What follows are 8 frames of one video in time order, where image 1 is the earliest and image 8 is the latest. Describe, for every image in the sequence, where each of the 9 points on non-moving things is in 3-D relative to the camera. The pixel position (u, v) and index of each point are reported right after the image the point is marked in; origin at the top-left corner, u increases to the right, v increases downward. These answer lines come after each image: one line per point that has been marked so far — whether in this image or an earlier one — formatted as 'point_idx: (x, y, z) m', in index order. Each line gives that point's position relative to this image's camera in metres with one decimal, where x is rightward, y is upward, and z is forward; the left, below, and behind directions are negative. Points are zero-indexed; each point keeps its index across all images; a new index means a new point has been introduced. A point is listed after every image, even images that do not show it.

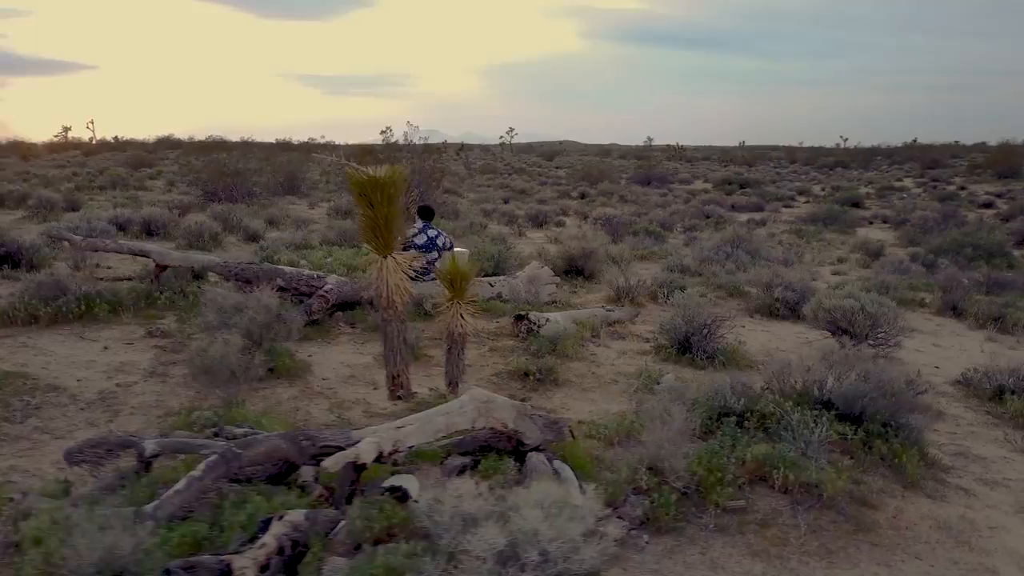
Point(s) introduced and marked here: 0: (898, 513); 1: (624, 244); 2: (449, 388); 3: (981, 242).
0: (+1.8, -1.1, +3.9) m
1: (+1.9, +0.7, +14.0) m
2: (-0.4, -0.6, +5.1) m
3: (+10.2, +1.0, +17.8) m
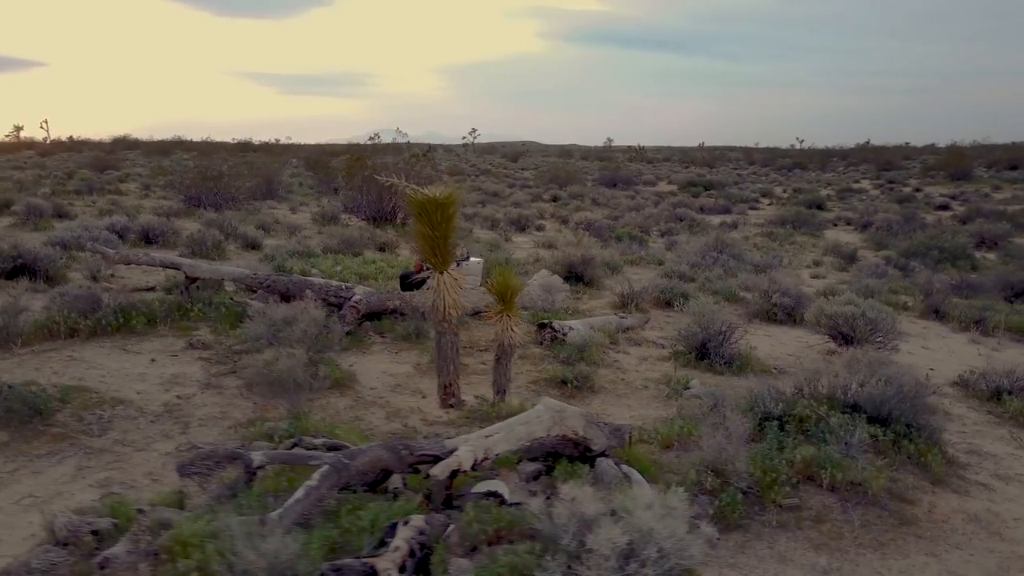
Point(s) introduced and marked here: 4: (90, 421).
0: (+2.2, -1.1, +4.3) m
1: (+1.8, +0.7, +14.4) m
2: (-0.1, -0.7, +5.4) m
3: (+9.8, +1.0, +18.5) m
4: (-2.4, -0.8, +4.6) m
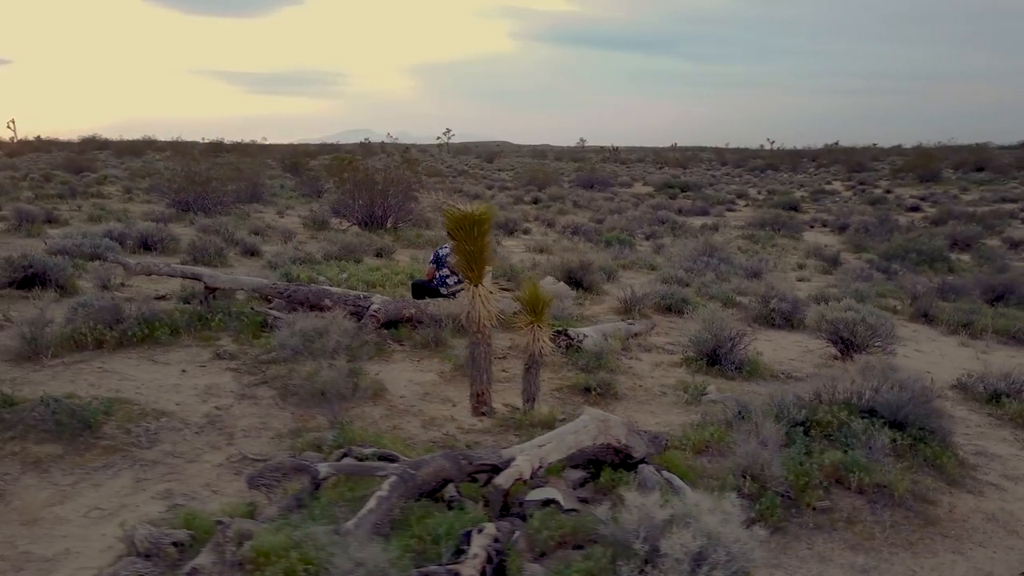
0: (+2.4, -1.2, +4.5) m
1: (+1.7, +0.6, +14.6) m
2: (+0.1, -0.8, +5.5) m
3: (+9.6, +0.9, +19.0) m
4: (-2.2, -0.8, +4.7) m
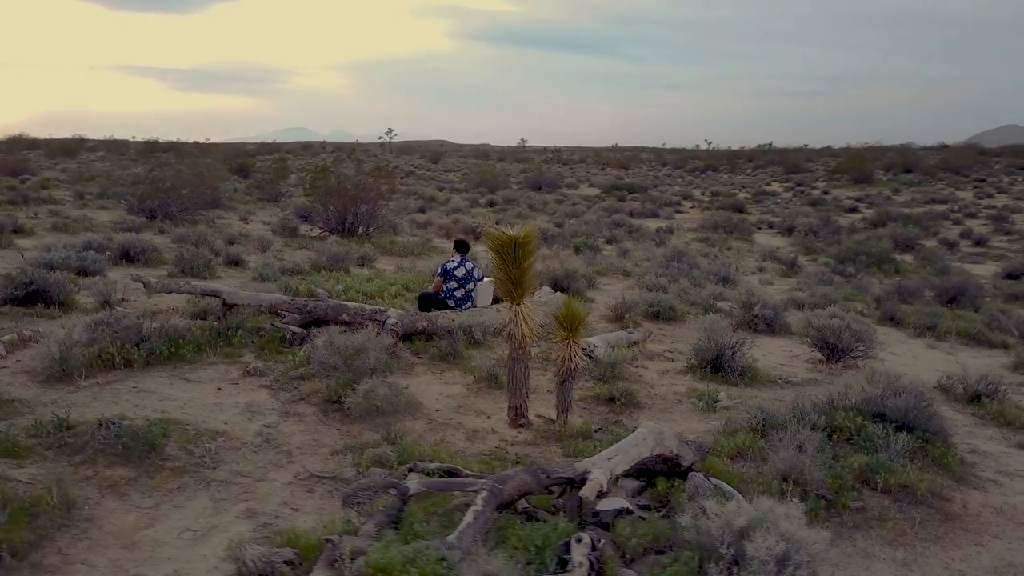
0: (+2.7, -1.3, +5.0) m
1: (+1.2, +0.5, +15.0) m
2: (+0.3, -0.9, +5.8) m
3: (+8.8, +0.9, +20.0) m
4: (-1.9, -1.0, +4.9) m
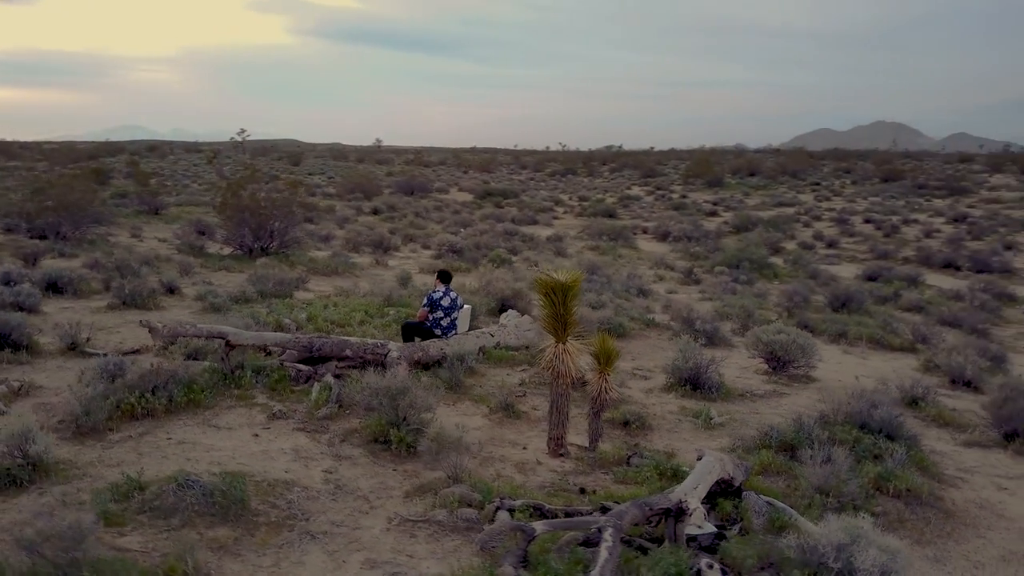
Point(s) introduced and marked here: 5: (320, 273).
0: (+3.1, -1.5, +5.8) m
1: (-0.2, +0.2, +15.4) m
2: (+0.6, -1.2, +6.3) m
3: (+6.4, +0.8, +21.7) m
4: (-1.4, -1.3, +4.9) m
5: (-3.4, +0.3, +14.3) m
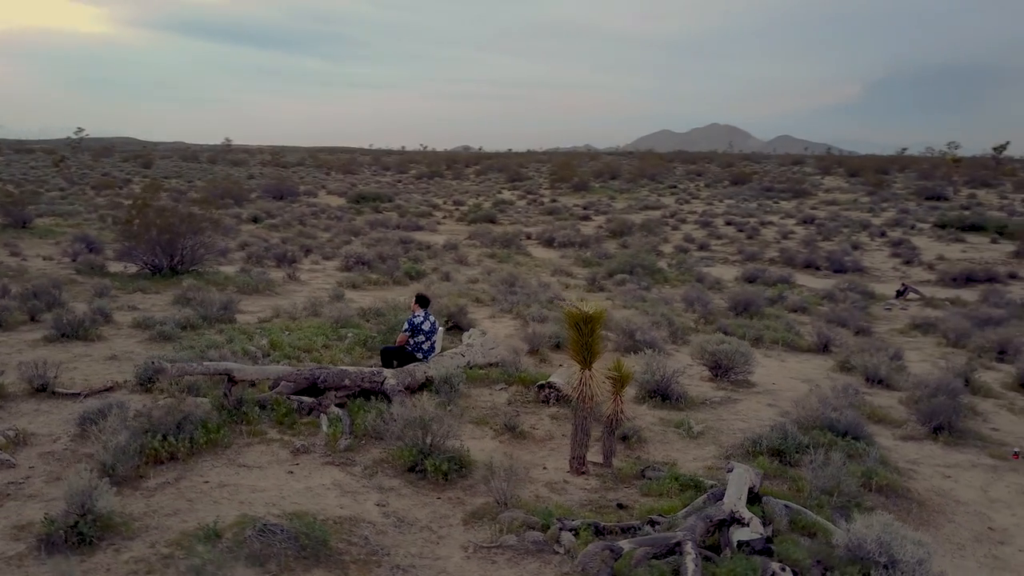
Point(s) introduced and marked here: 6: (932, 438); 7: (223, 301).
0: (+3.3, -1.7, +6.8) m
1: (-1.6, 0.0, +15.6) m
2: (+0.8, -1.4, +6.8) m
3: (+3.7, +0.7, +22.9) m
4: (-0.9, -1.6, +5.1) m
5: (-4.6, -0.1, +14.0) m
6: (+4.3, -1.5, +8.3) m
7: (-4.3, -0.2, +12.1) m
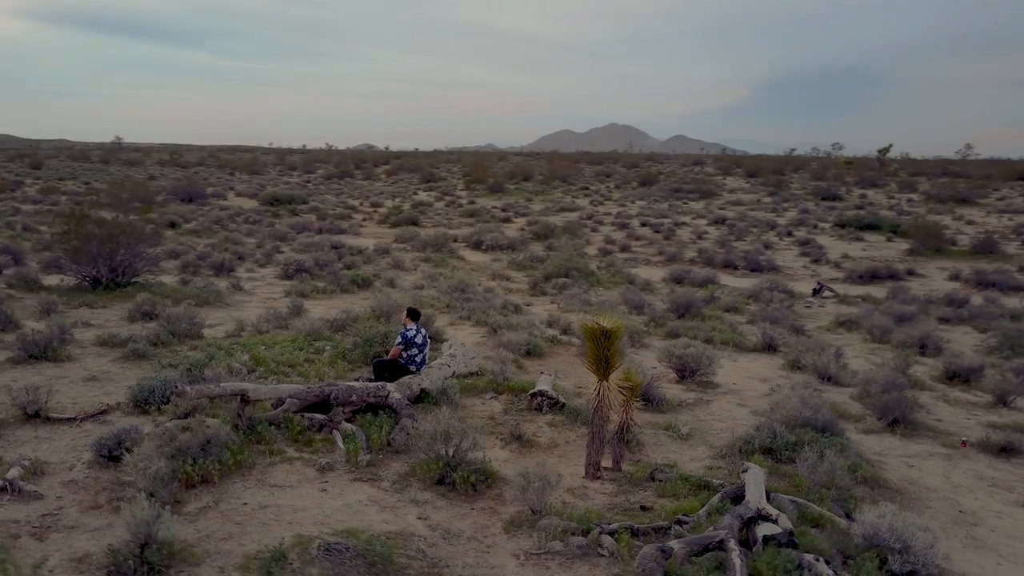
0: (+3.5, -1.8, +7.5) m
1: (-2.5, -0.2, +15.7) m
2: (+0.9, -1.5, +7.1) m
3: (+1.9, +0.7, +23.6) m
4: (-0.6, -1.7, +5.3) m
5: (-5.3, -0.3, +13.7) m
6: (+4.2, -1.6, +9.1) m
7: (-4.7, -0.4, +11.8) m
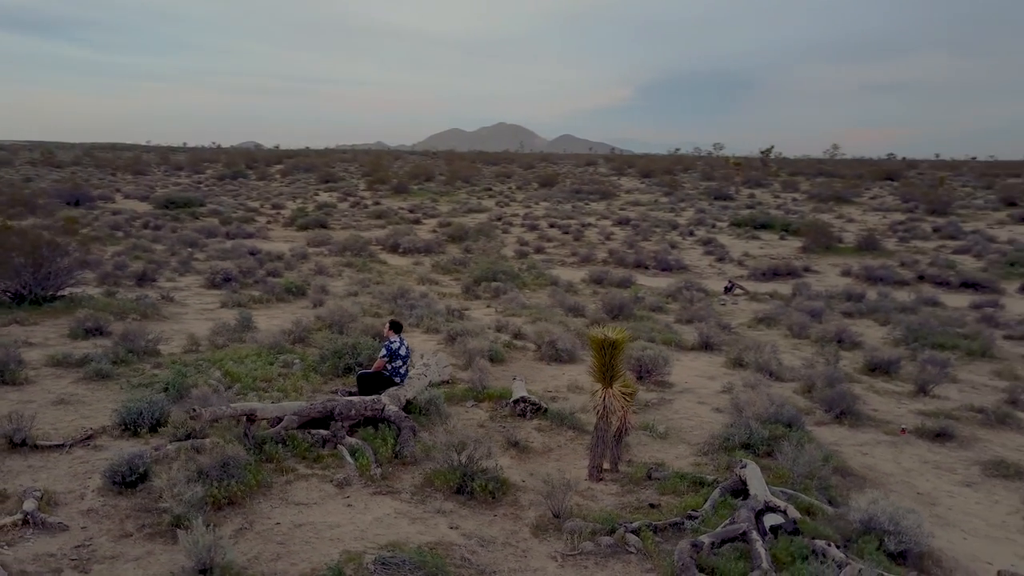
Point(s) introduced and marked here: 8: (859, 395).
0: (+3.4, -1.8, +8.2) m
1: (-3.6, -0.3, +15.6) m
2: (+0.9, -1.6, +7.6) m
3: (-0.2, +0.6, +24.0) m
4: (-0.3, -1.9, +5.5) m
5: (-6.1, -0.5, +13.3) m
6: (+4.0, -1.6, +9.9) m
7: (-5.3, -0.6, +11.5) m
8: (+4.8, -1.5, +11.4) m
